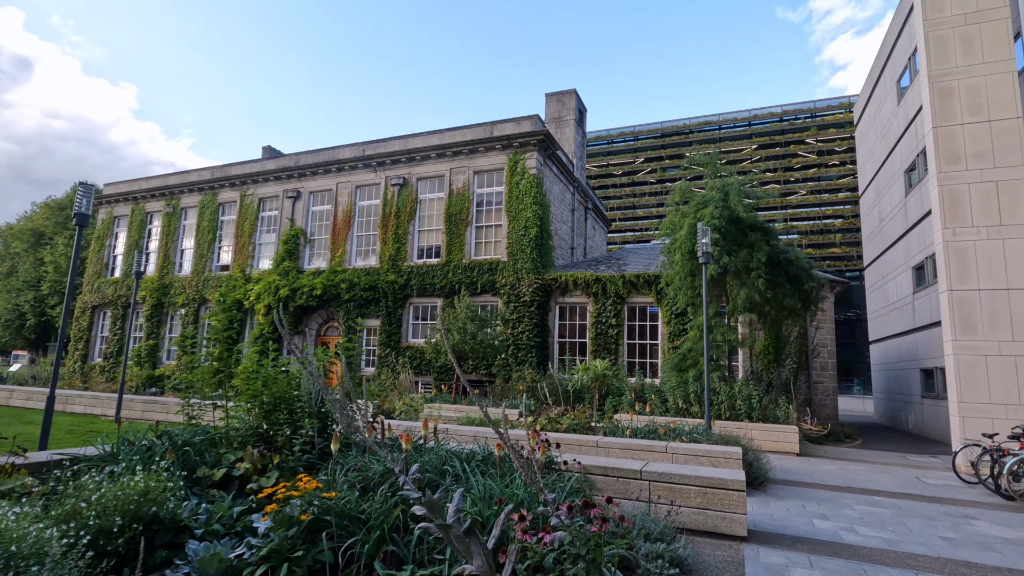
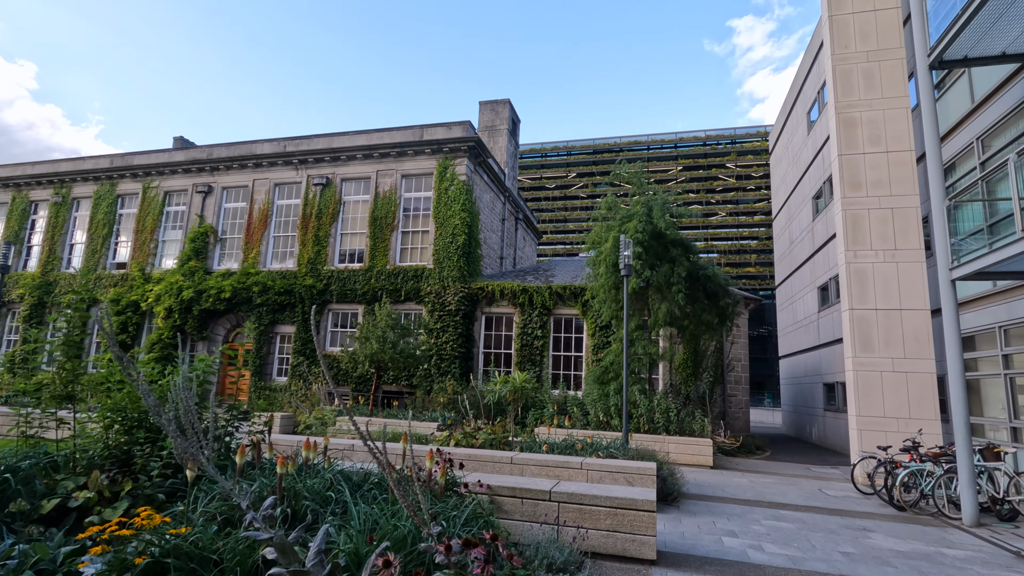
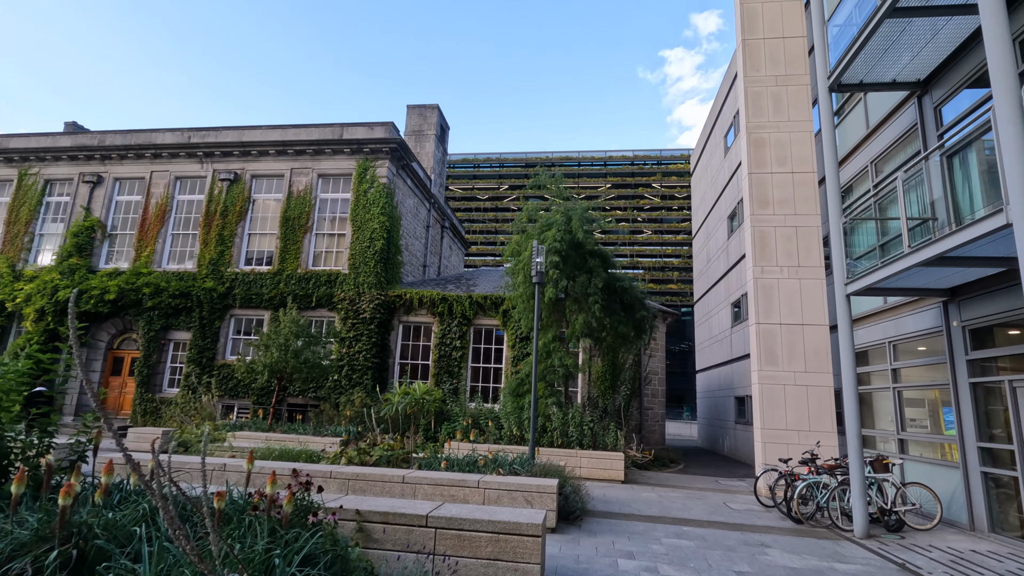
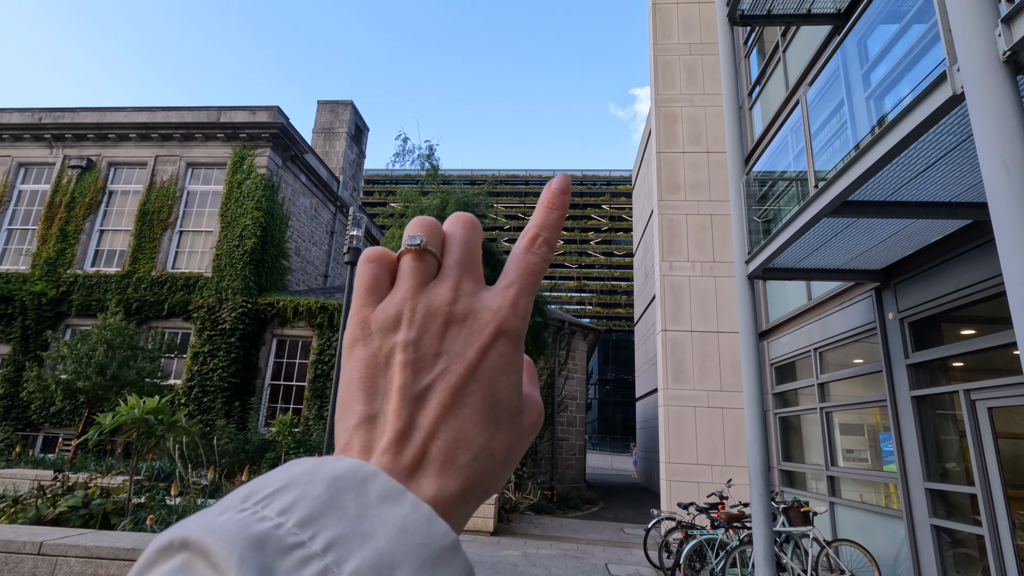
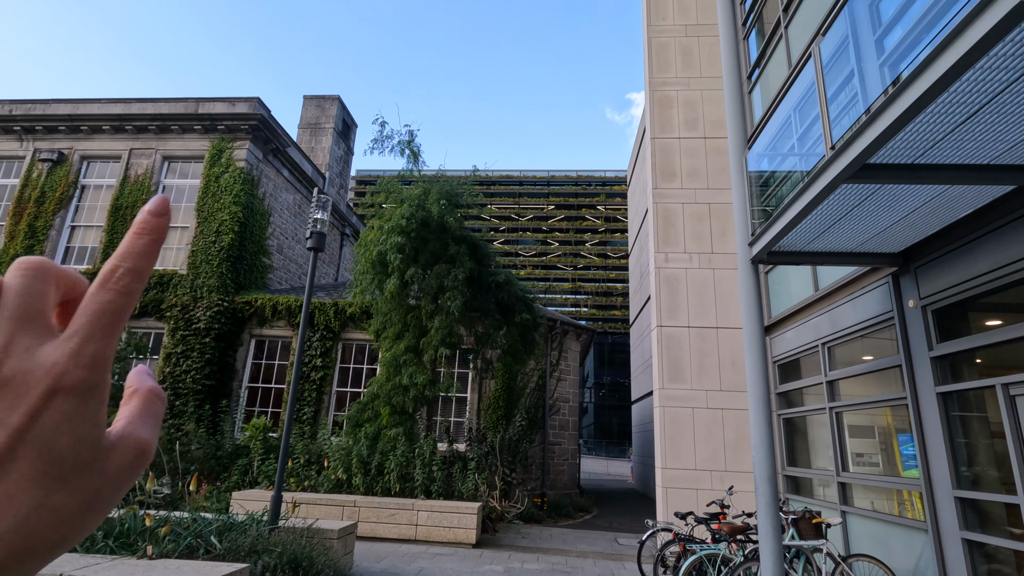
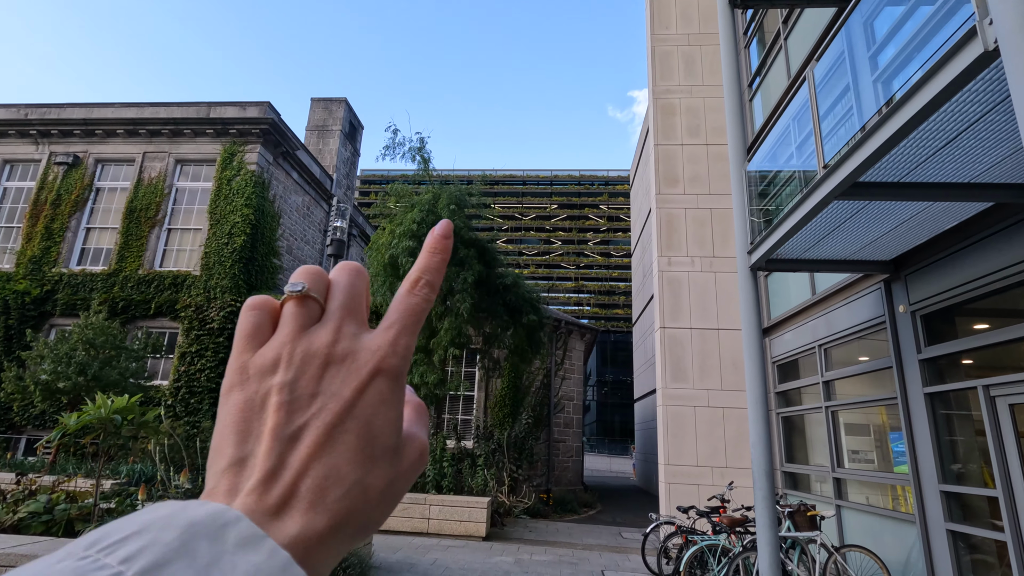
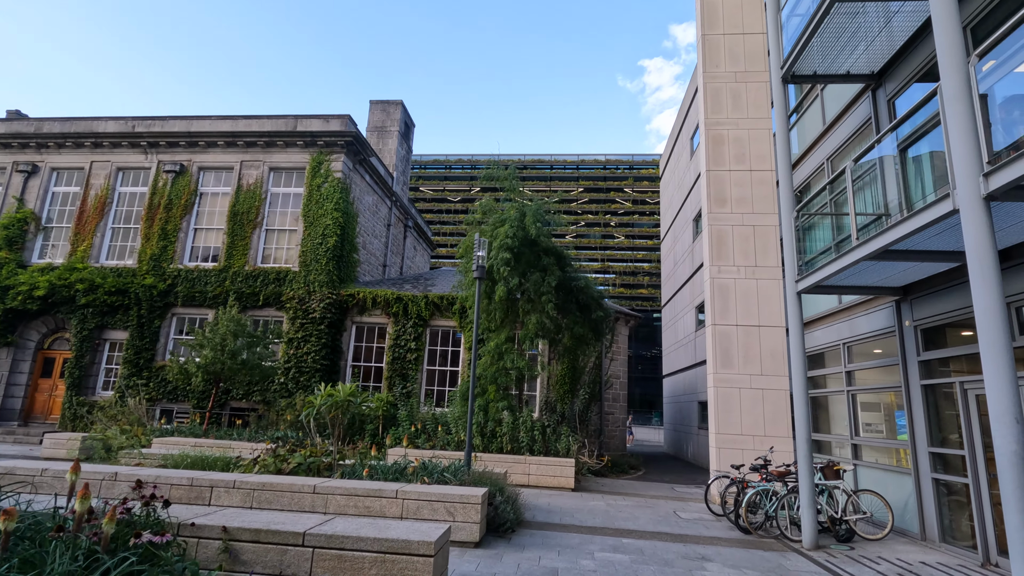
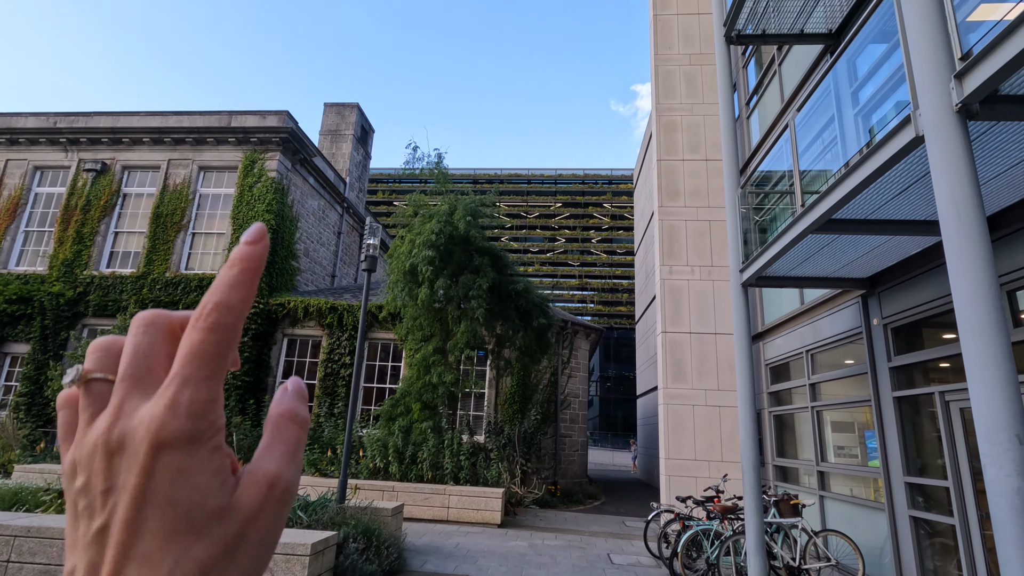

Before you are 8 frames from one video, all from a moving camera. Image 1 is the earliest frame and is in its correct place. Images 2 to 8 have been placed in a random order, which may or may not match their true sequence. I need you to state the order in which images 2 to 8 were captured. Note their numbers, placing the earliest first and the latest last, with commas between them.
2, 3, 7, 8, 4, 6, 5
